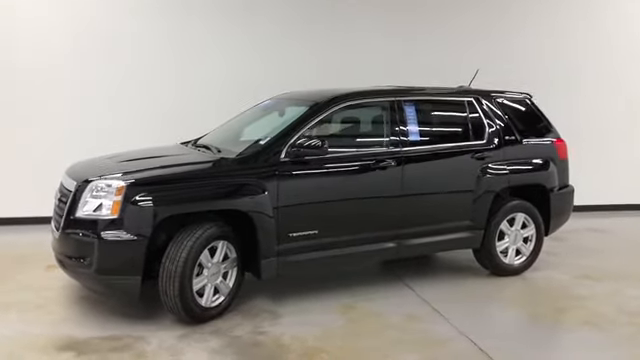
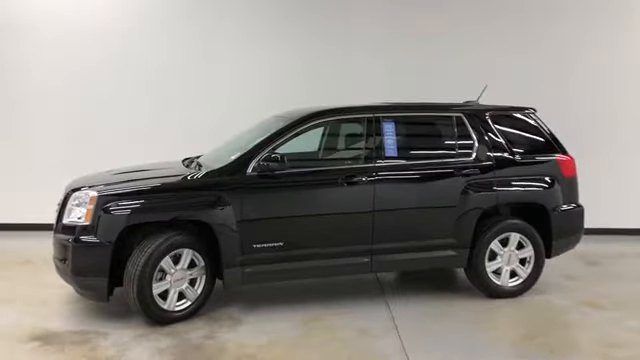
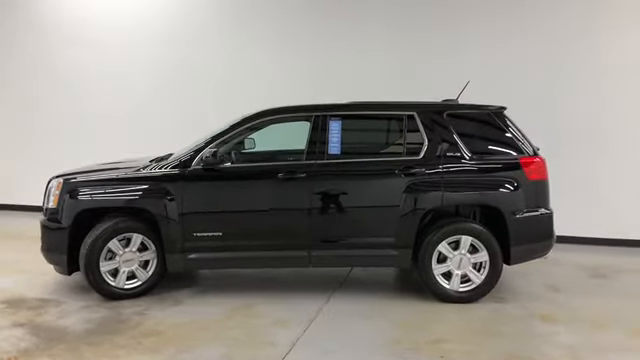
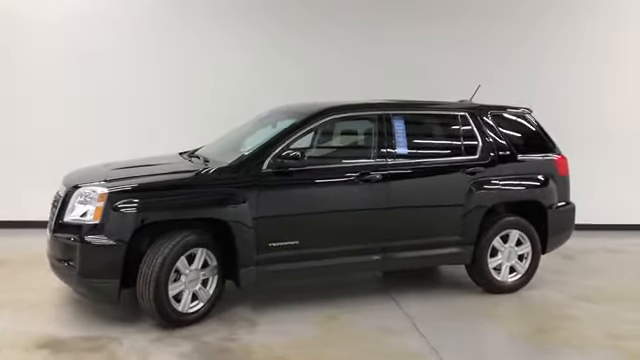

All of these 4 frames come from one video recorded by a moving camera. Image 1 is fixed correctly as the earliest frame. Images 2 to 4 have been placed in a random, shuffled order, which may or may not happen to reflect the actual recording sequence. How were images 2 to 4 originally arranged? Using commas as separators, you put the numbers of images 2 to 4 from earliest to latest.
4, 2, 3
